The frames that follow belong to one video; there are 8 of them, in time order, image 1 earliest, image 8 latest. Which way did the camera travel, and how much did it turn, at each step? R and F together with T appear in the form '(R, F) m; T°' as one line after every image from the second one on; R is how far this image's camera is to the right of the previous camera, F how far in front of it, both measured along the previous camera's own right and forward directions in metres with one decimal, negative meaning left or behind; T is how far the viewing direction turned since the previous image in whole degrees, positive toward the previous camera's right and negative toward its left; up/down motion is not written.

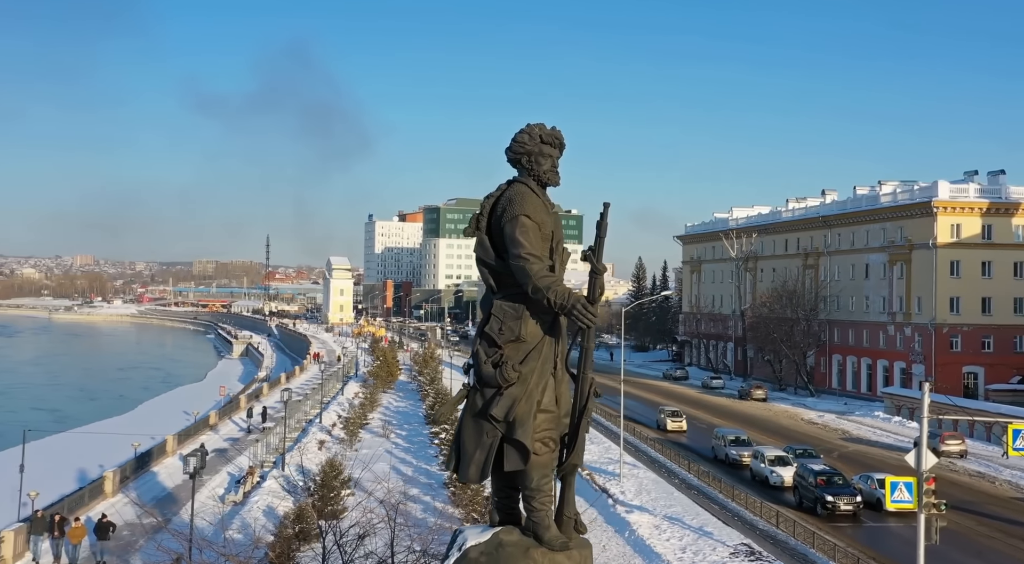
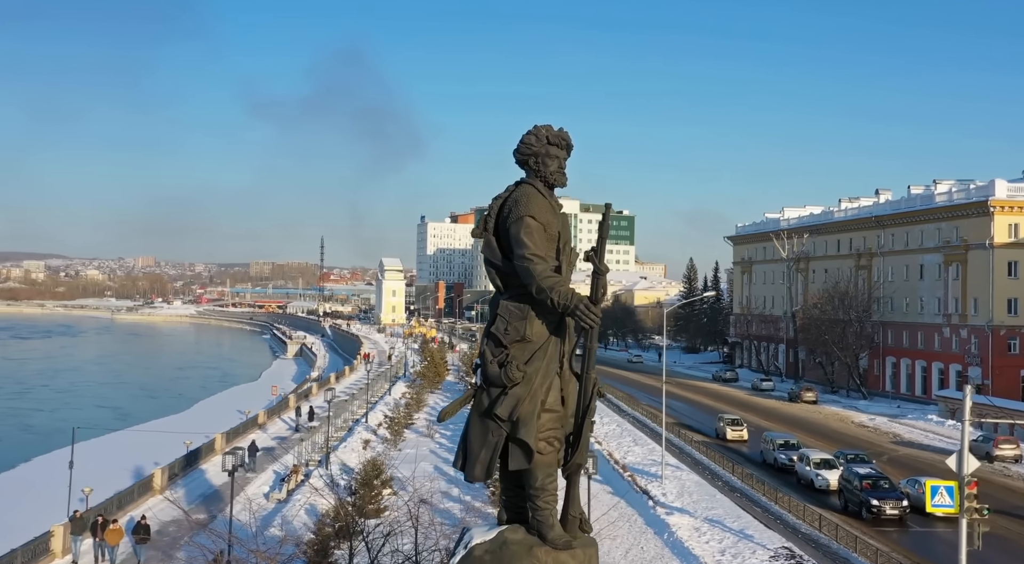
(+0.3, -0.1) m; -2°
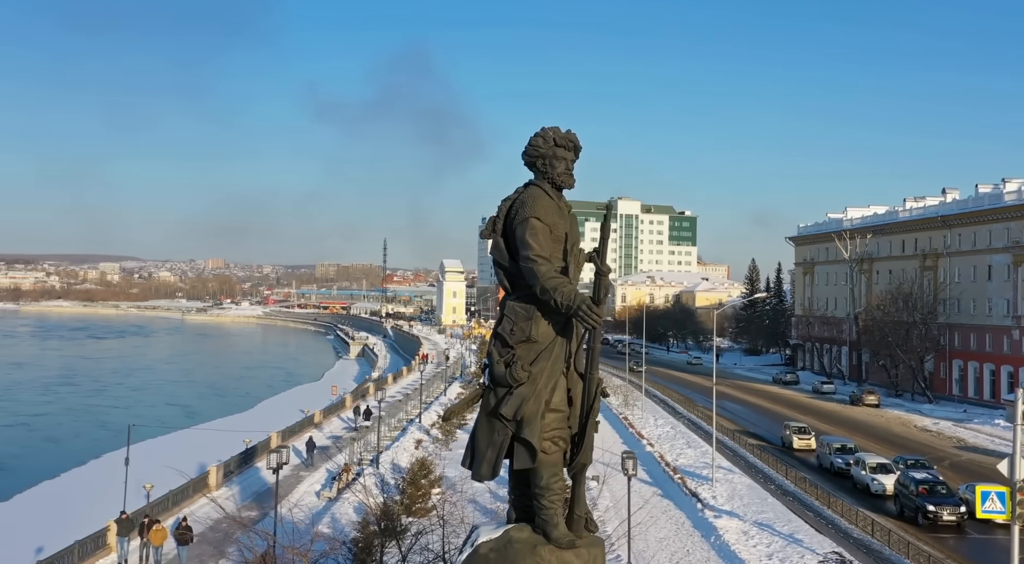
(+0.3, -0.1) m; -2°
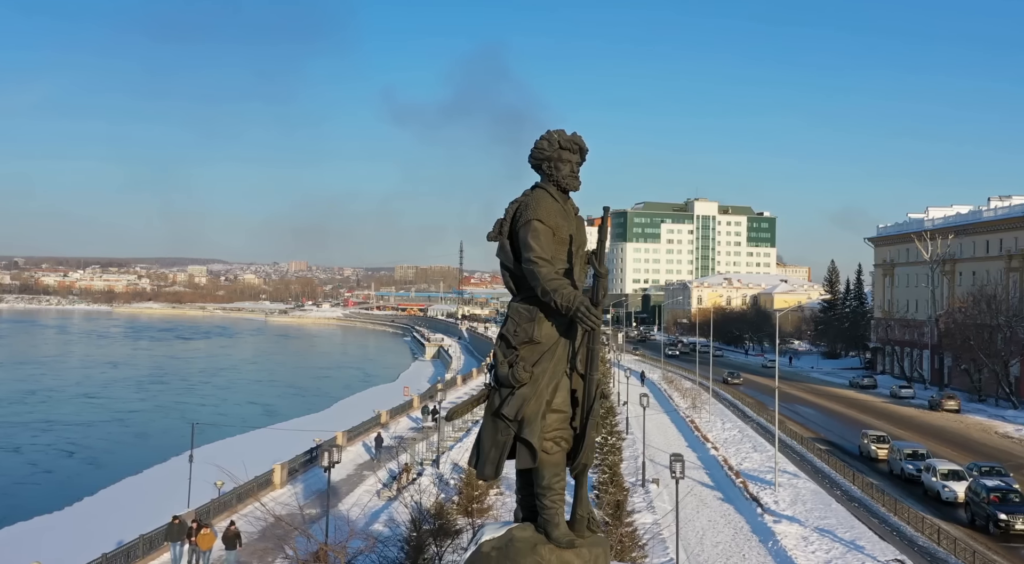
(+0.4, -0.1) m; -2°
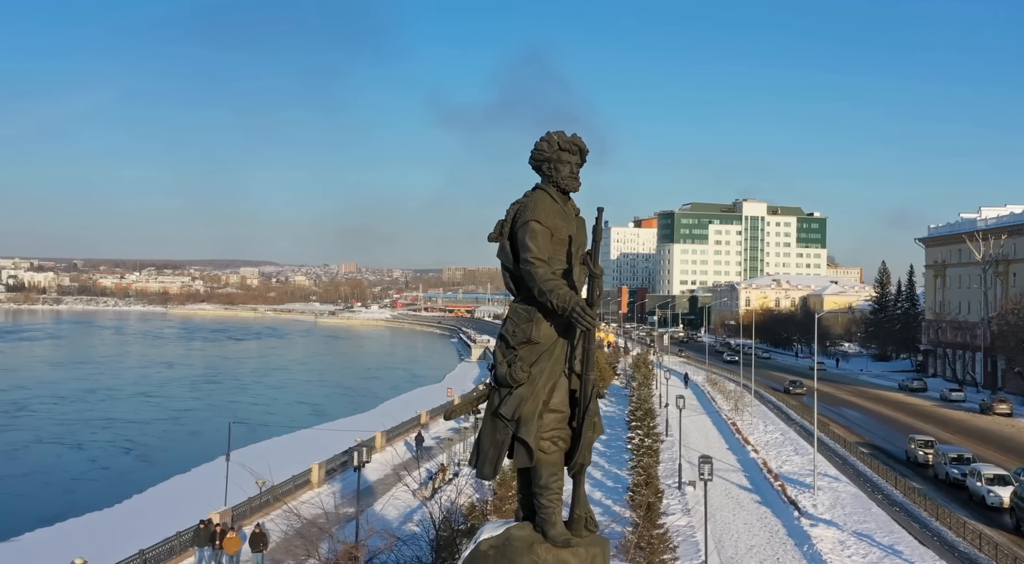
(+0.3, -0.1) m; -1°
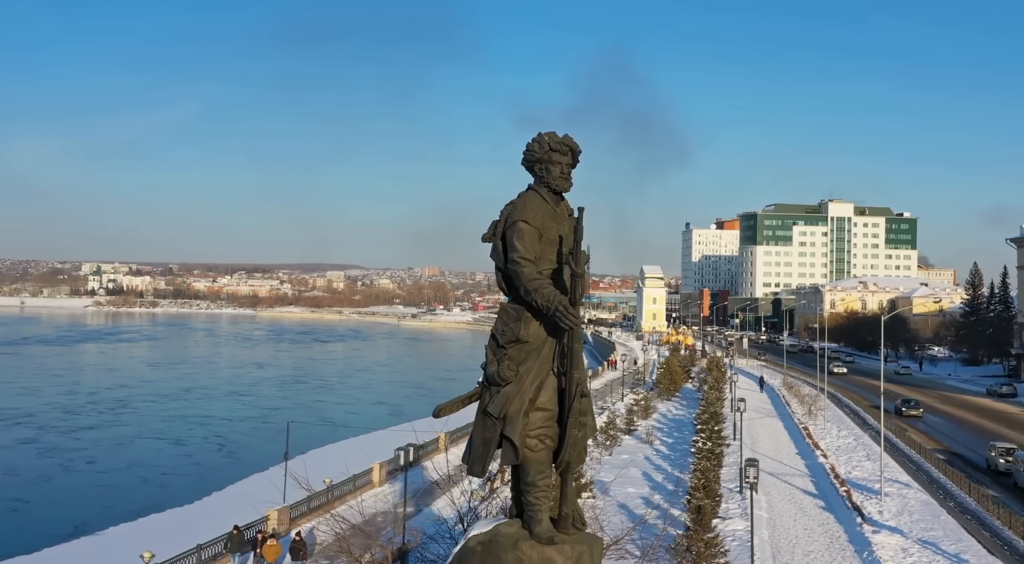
(+0.6, -0.1) m; -2°
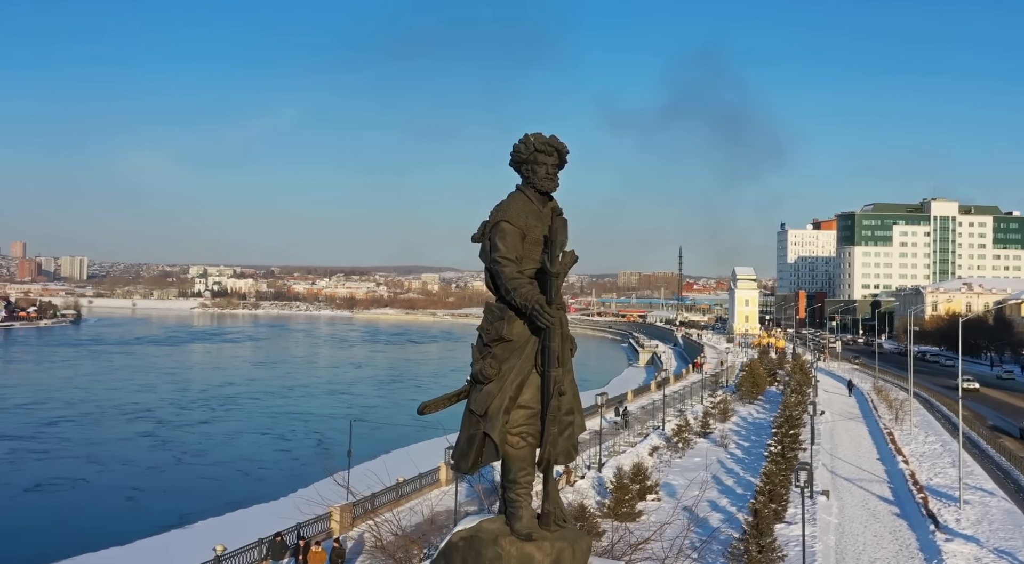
(+0.6, -0.1) m; -2°
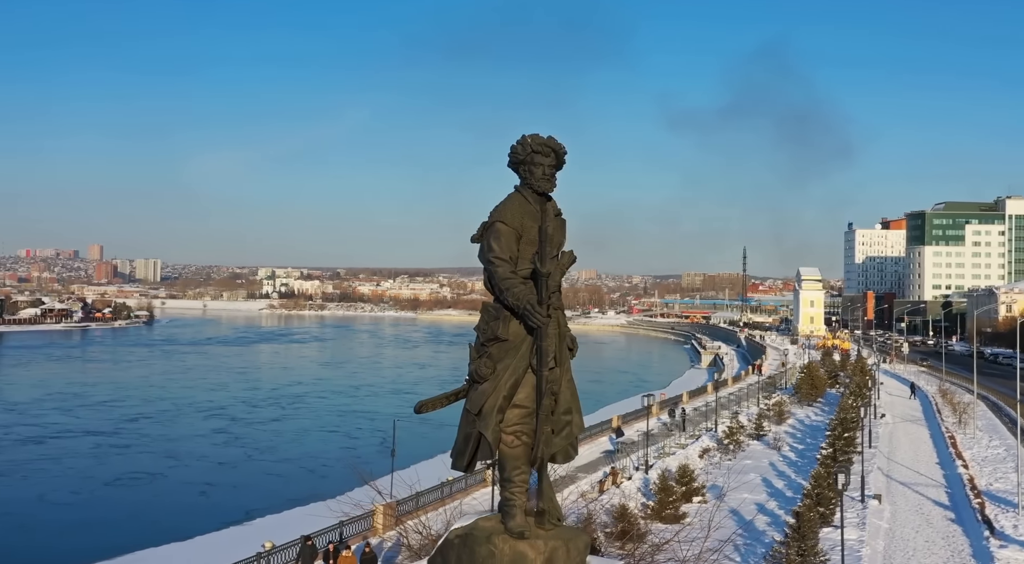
(+0.4, -0.1) m; -1°
